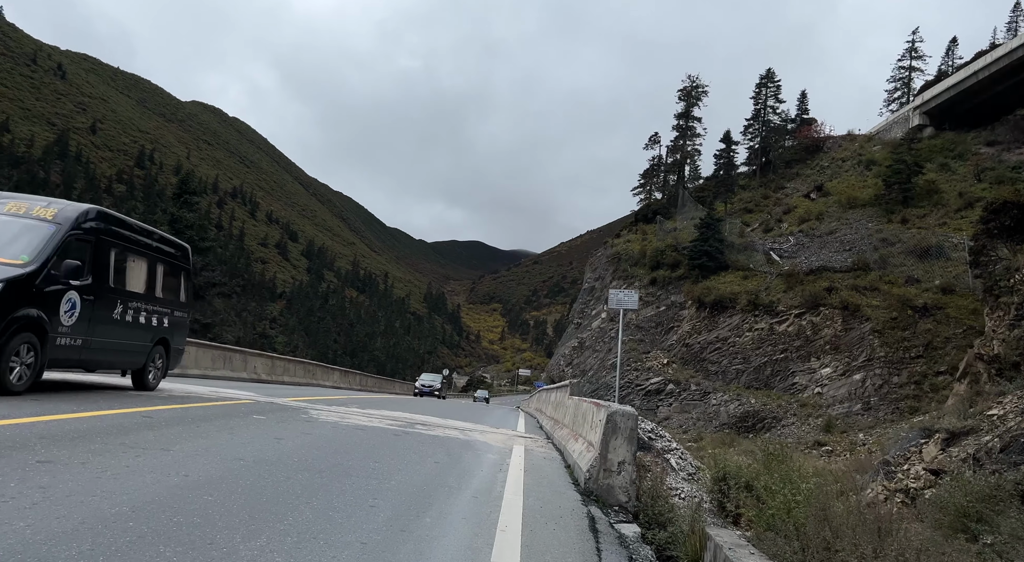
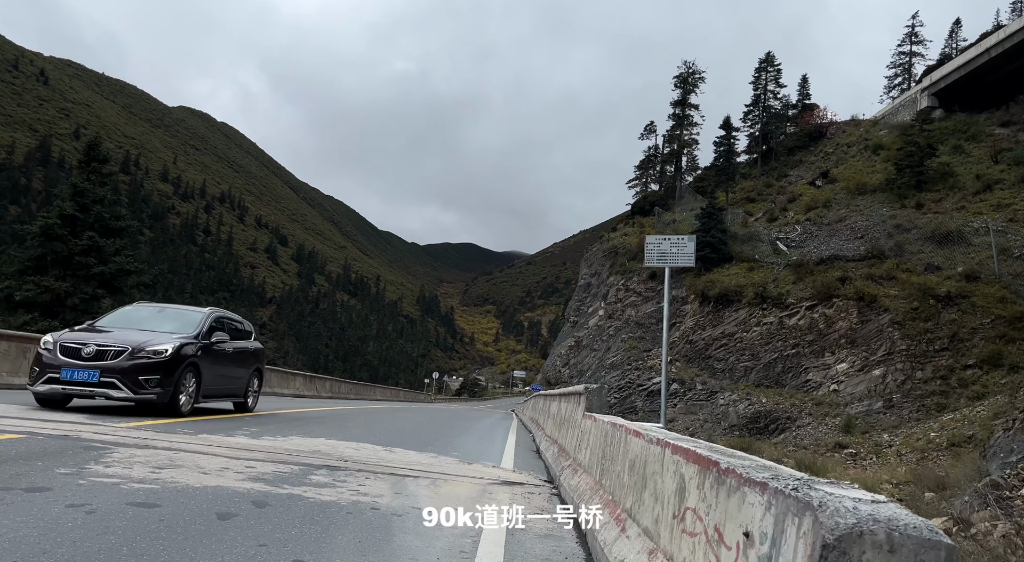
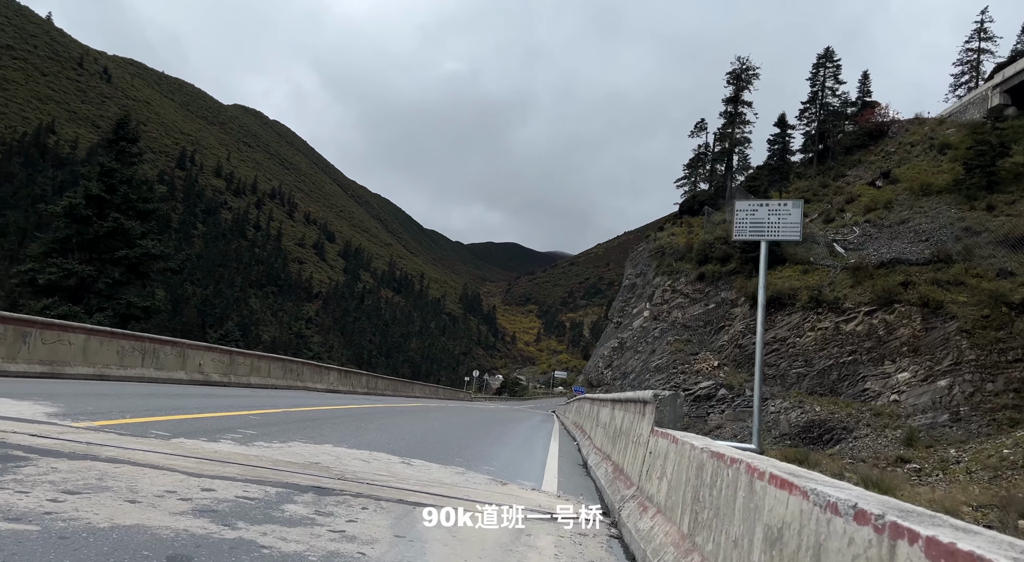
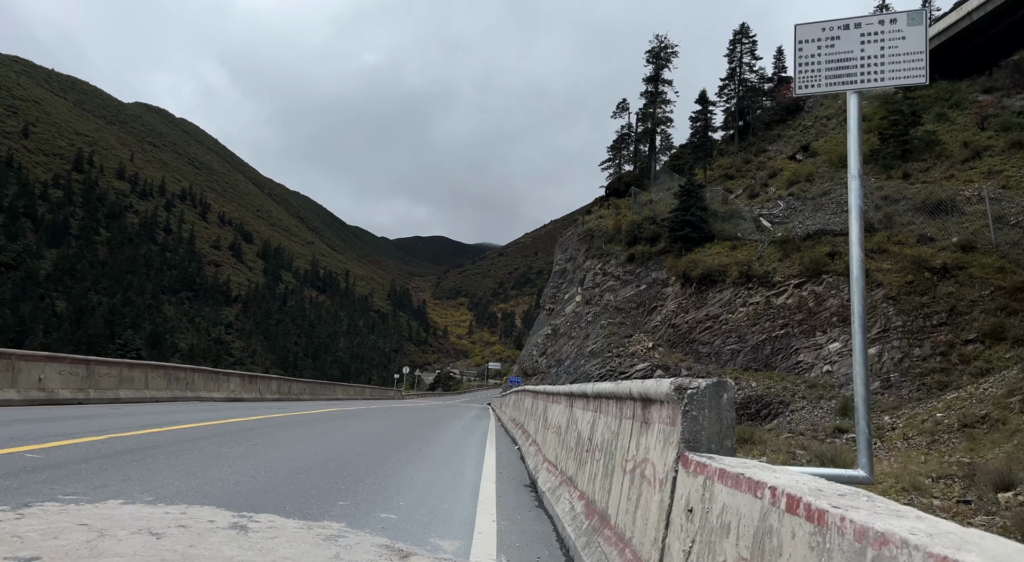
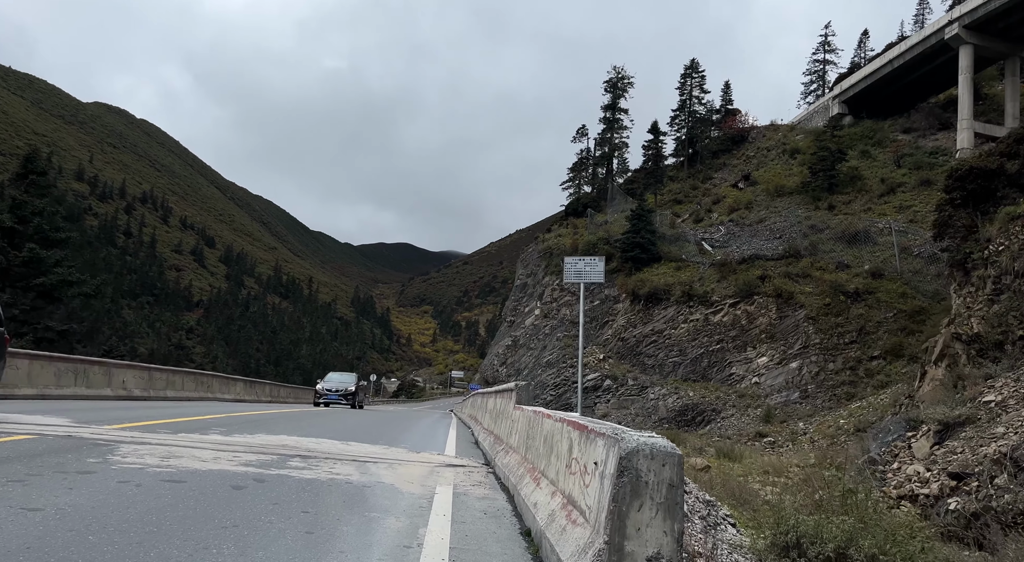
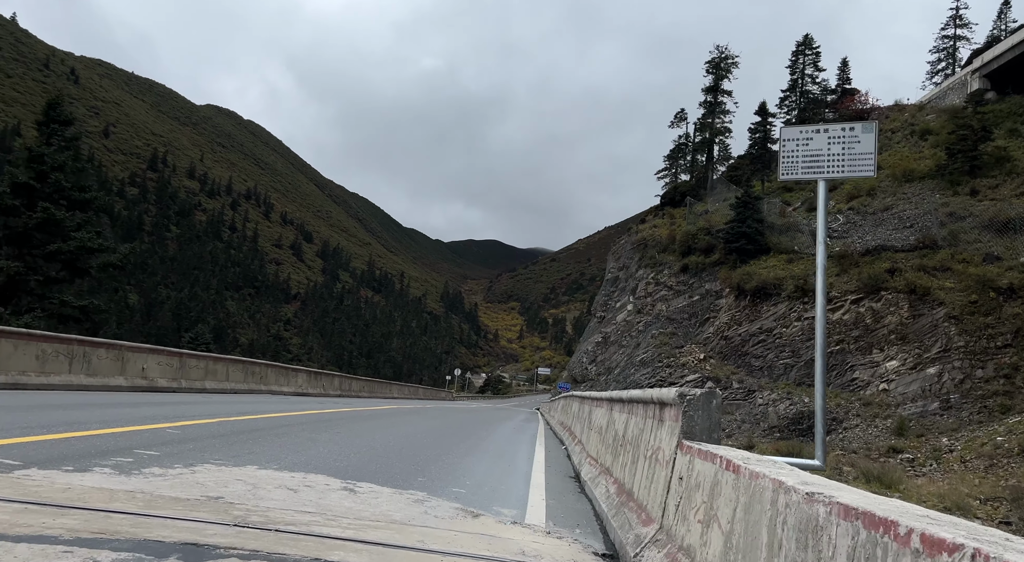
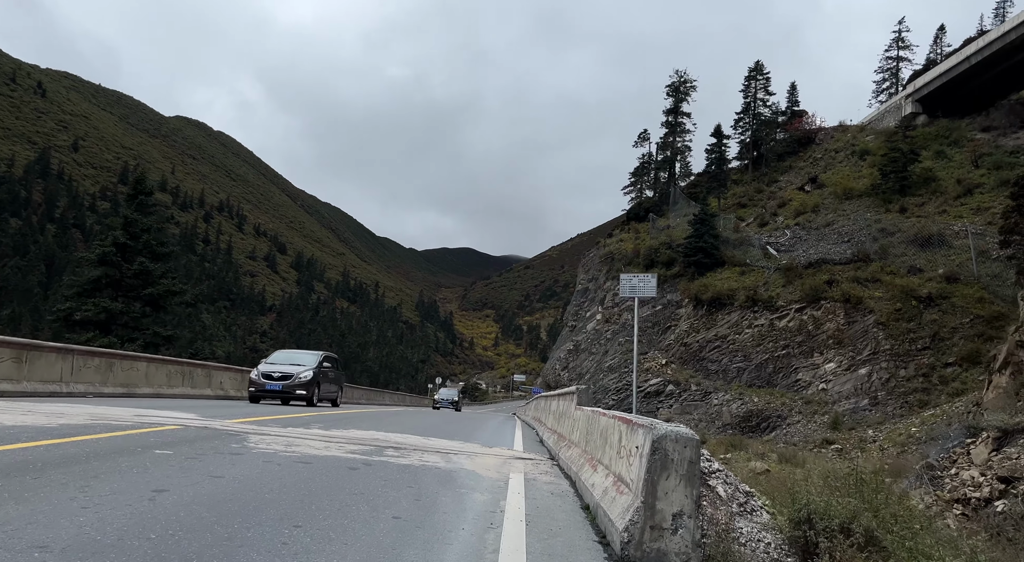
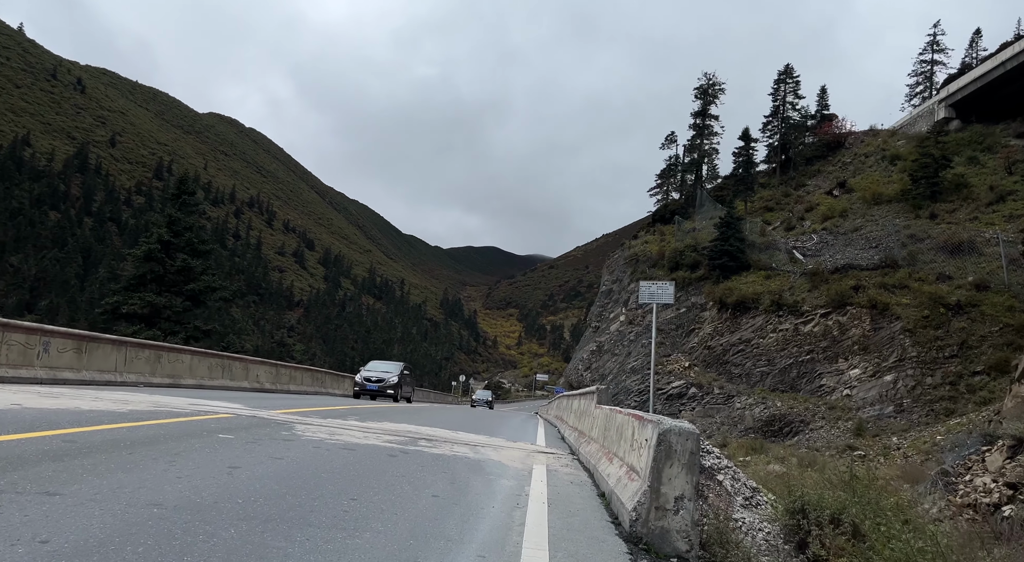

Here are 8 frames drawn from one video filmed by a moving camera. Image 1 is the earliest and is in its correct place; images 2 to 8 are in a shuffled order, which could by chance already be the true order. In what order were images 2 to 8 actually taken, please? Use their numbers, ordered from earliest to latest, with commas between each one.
8, 7, 5, 2, 3, 6, 4
